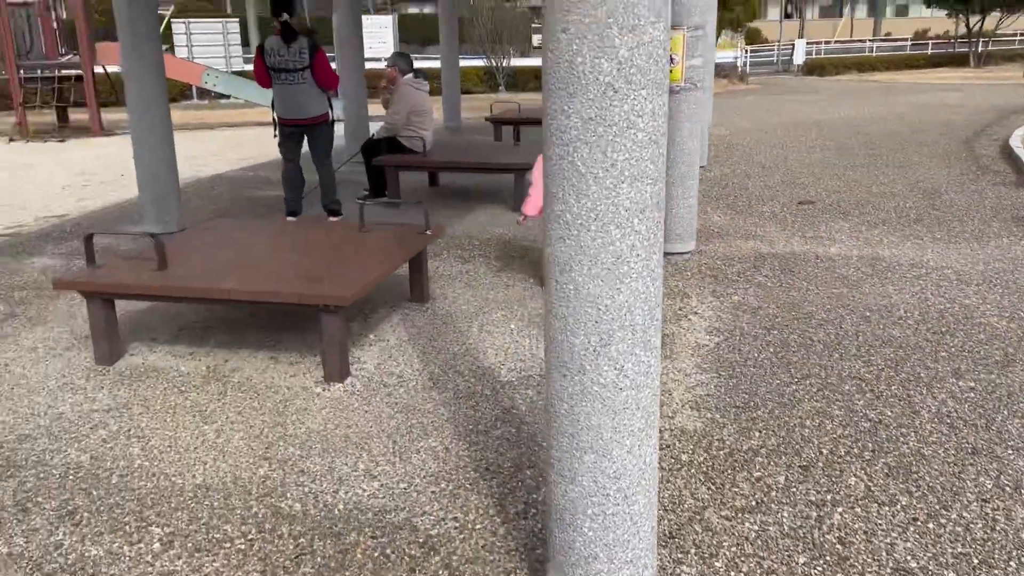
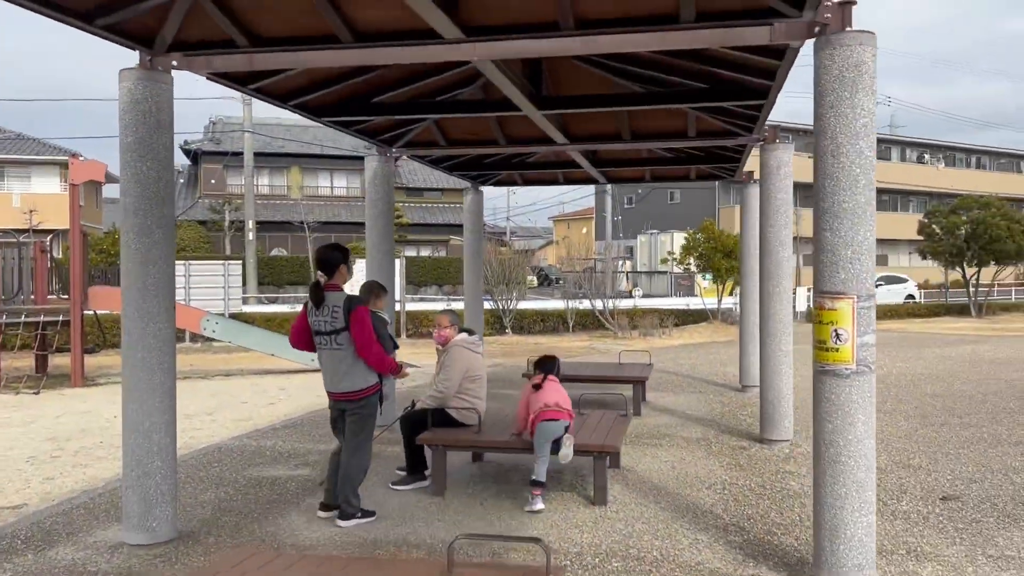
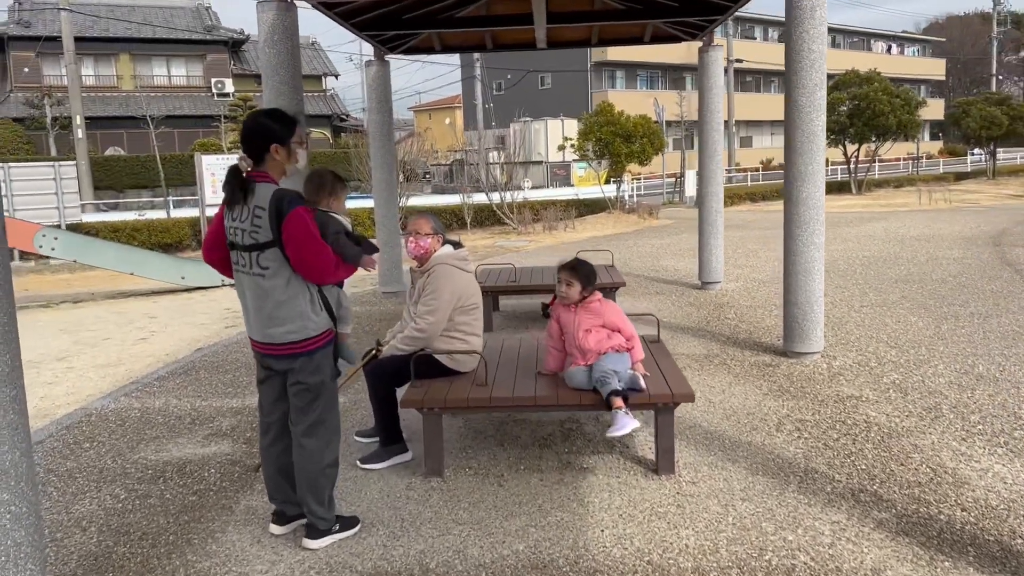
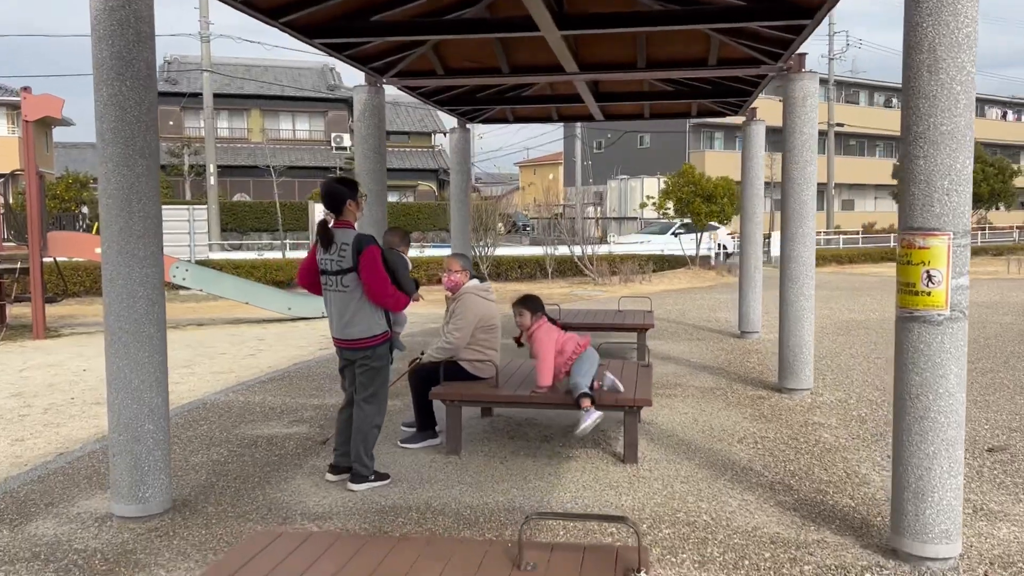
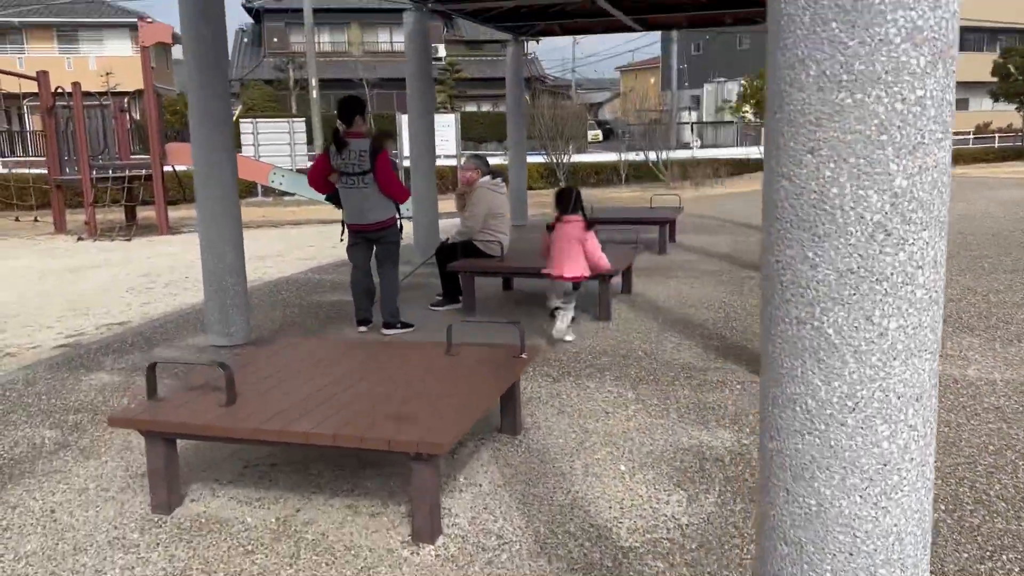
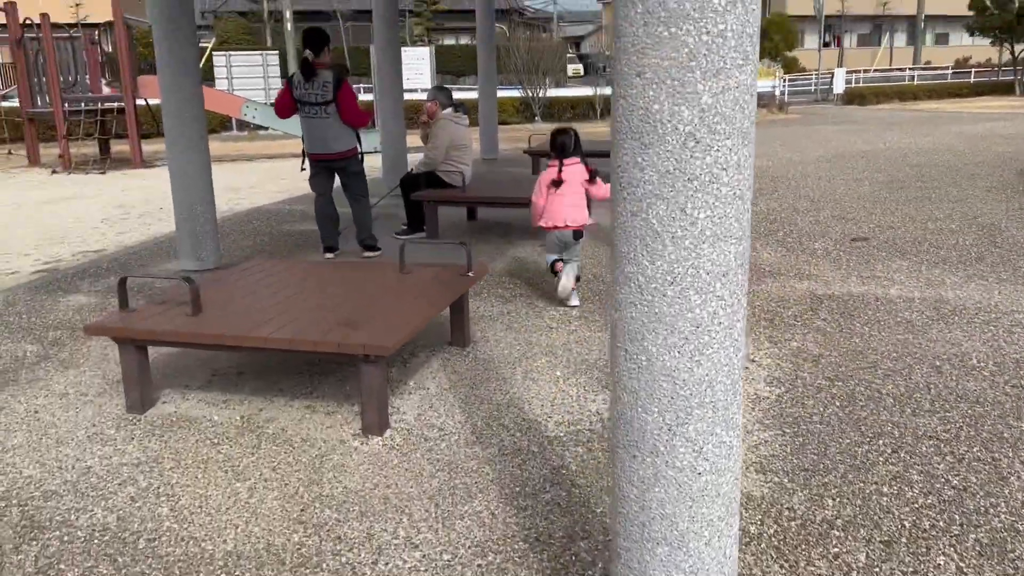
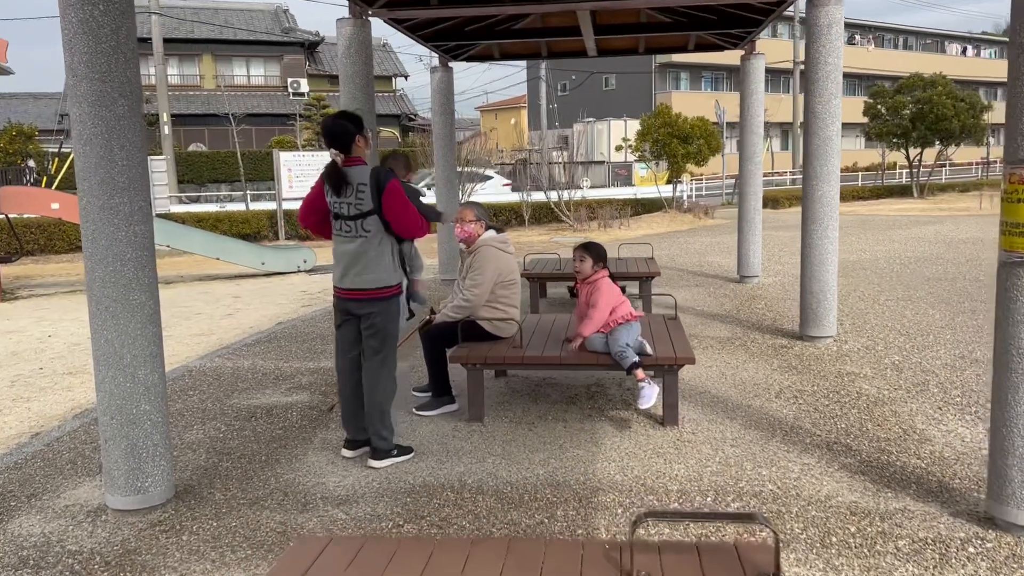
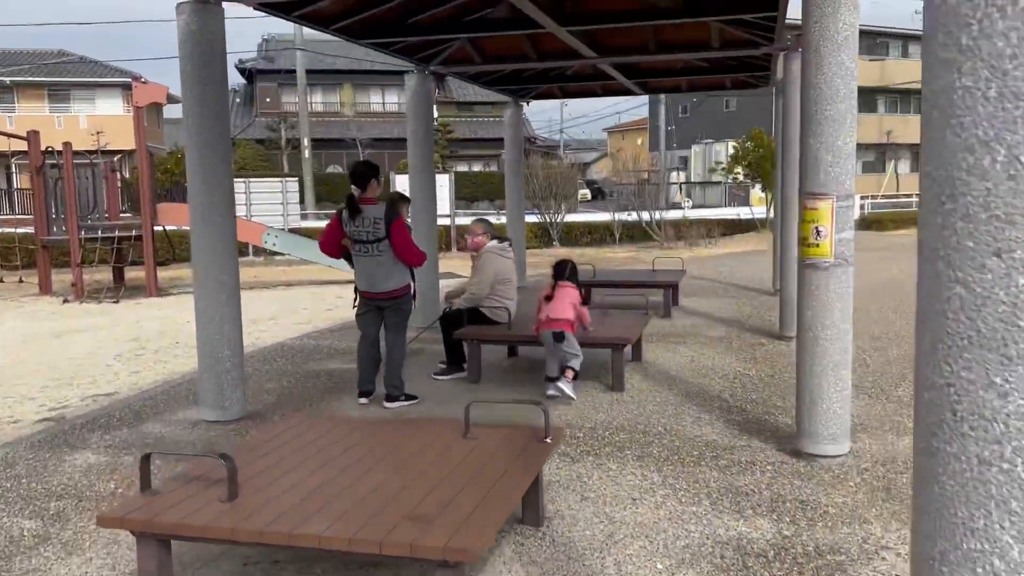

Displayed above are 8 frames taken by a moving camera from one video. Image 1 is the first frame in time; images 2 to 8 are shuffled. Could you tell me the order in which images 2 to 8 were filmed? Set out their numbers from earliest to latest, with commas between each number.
6, 5, 8, 2, 4, 7, 3
